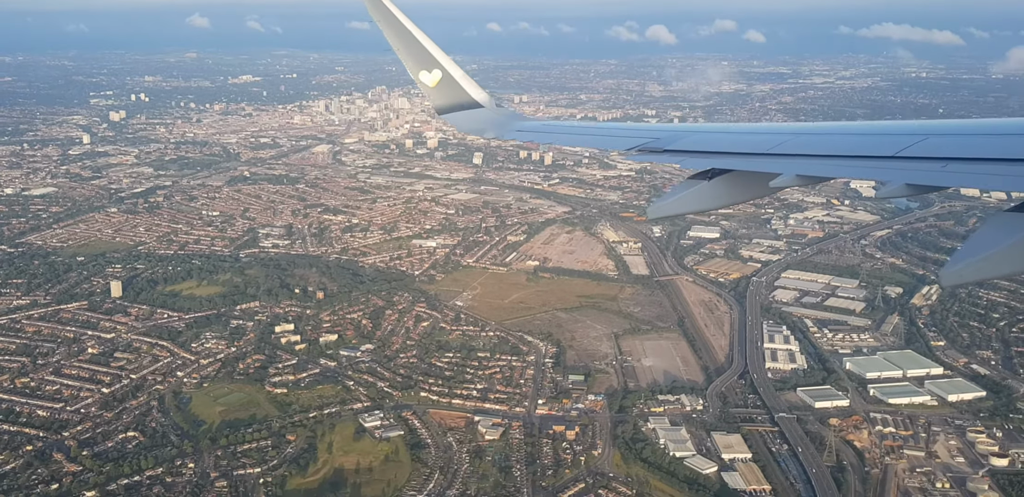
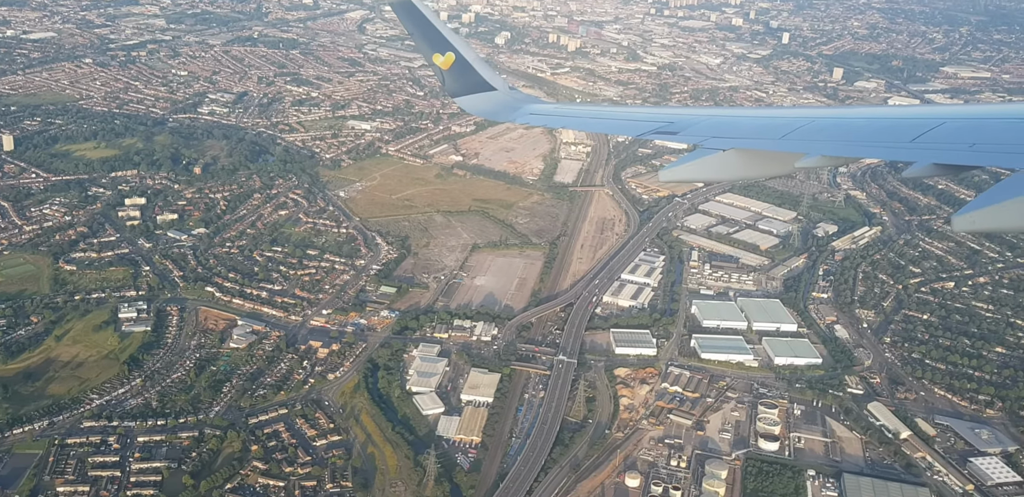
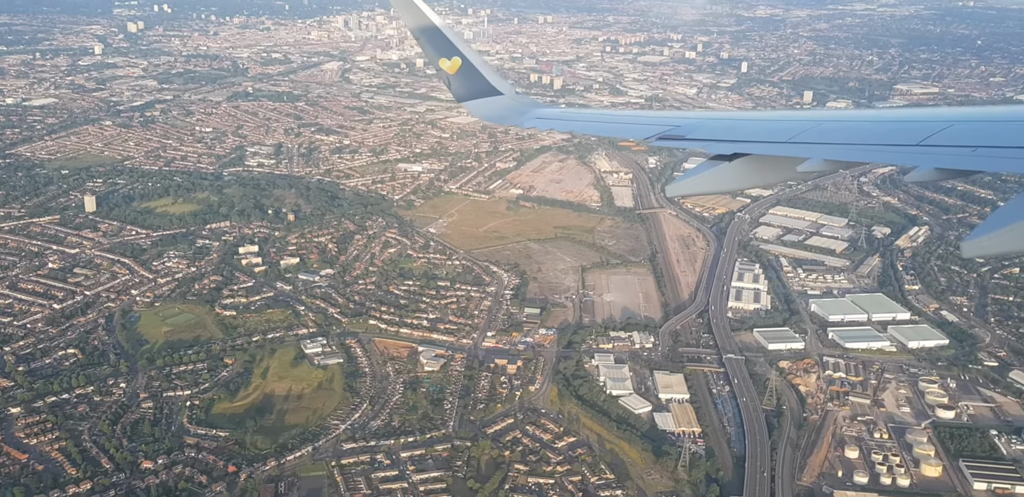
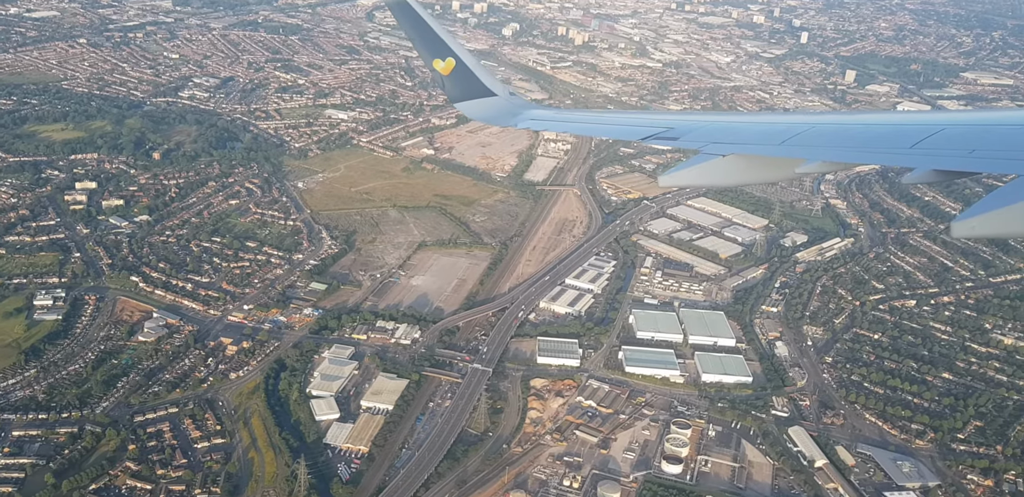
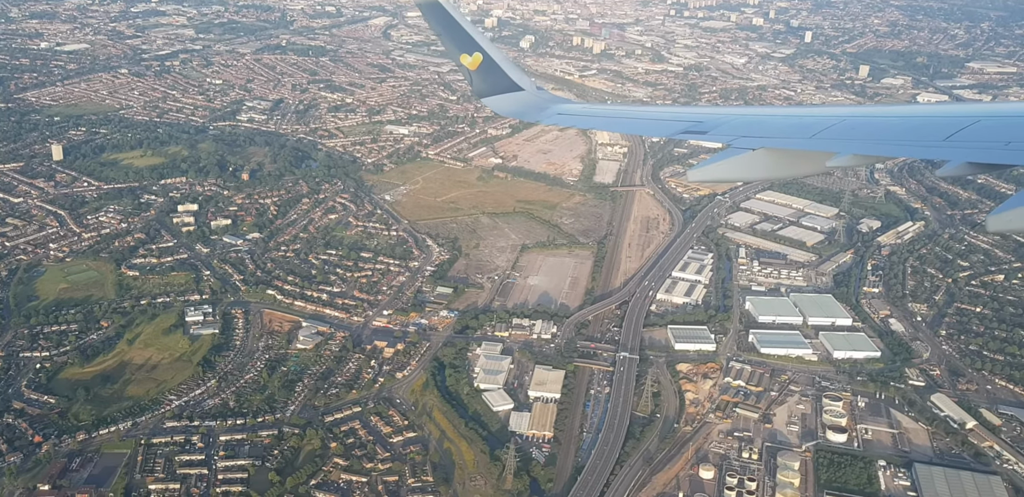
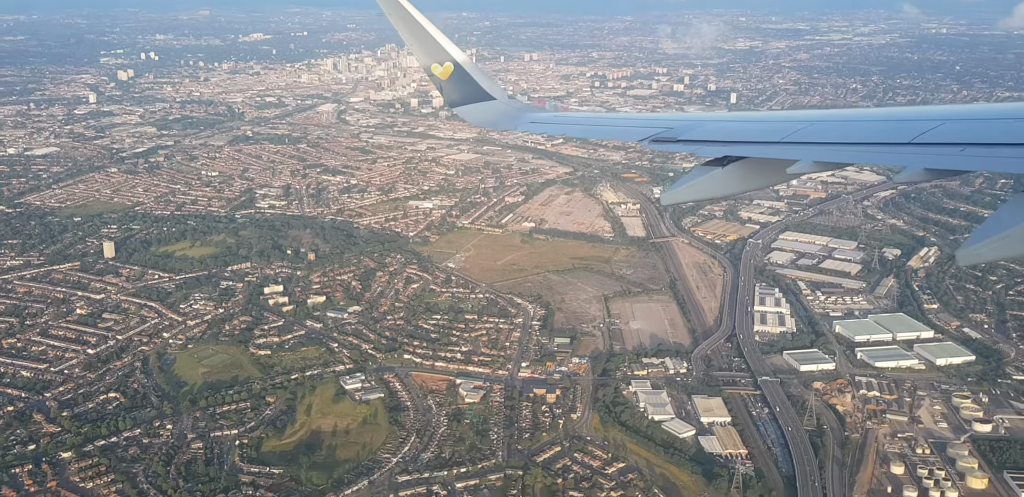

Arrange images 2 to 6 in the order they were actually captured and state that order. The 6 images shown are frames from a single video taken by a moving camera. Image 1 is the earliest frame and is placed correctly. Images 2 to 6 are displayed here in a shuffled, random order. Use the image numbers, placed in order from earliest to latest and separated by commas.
6, 3, 5, 2, 4
